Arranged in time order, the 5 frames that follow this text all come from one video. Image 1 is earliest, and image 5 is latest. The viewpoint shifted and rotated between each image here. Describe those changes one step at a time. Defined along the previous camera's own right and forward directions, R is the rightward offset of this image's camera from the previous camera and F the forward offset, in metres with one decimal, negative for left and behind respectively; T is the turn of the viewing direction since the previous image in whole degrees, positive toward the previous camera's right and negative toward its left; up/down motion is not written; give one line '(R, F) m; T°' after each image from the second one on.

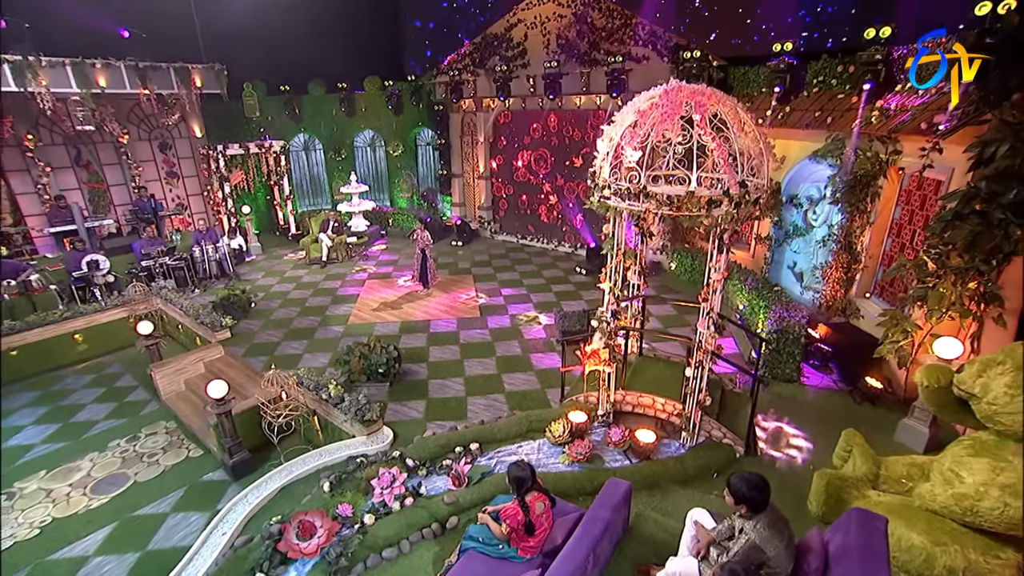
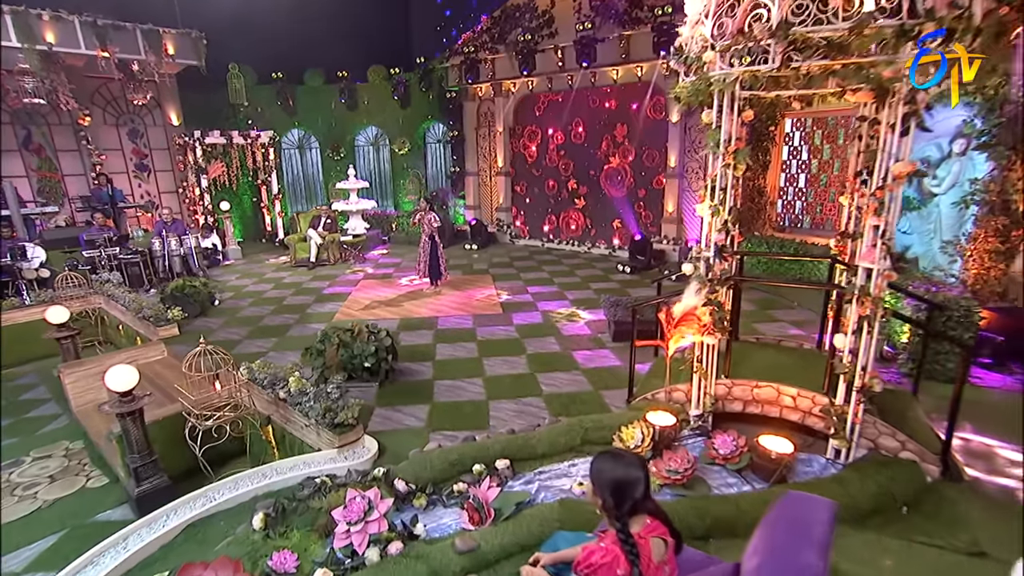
(-0.3, +2.3) m; -1°
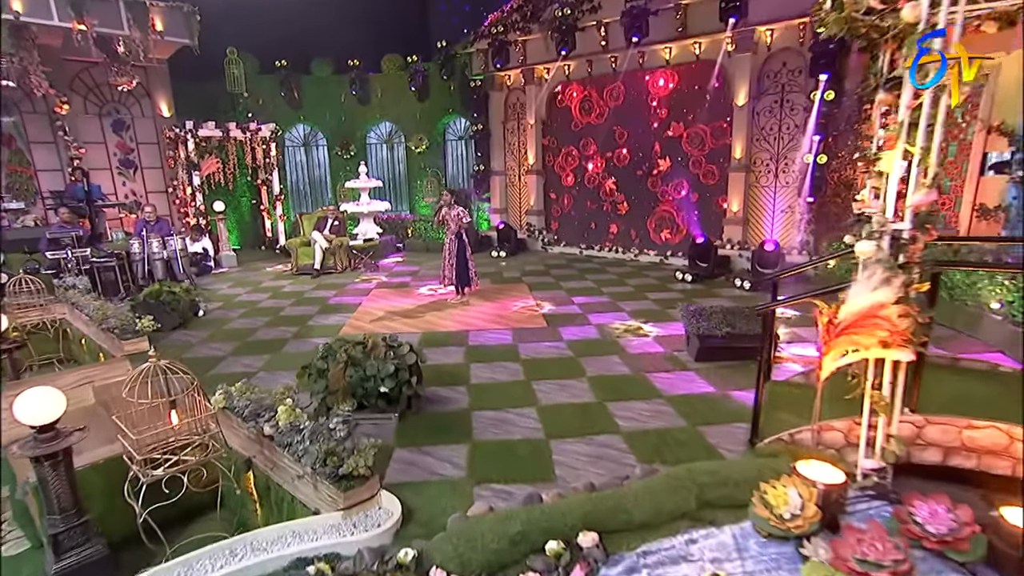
(-0.4, +1.5) m; -1°
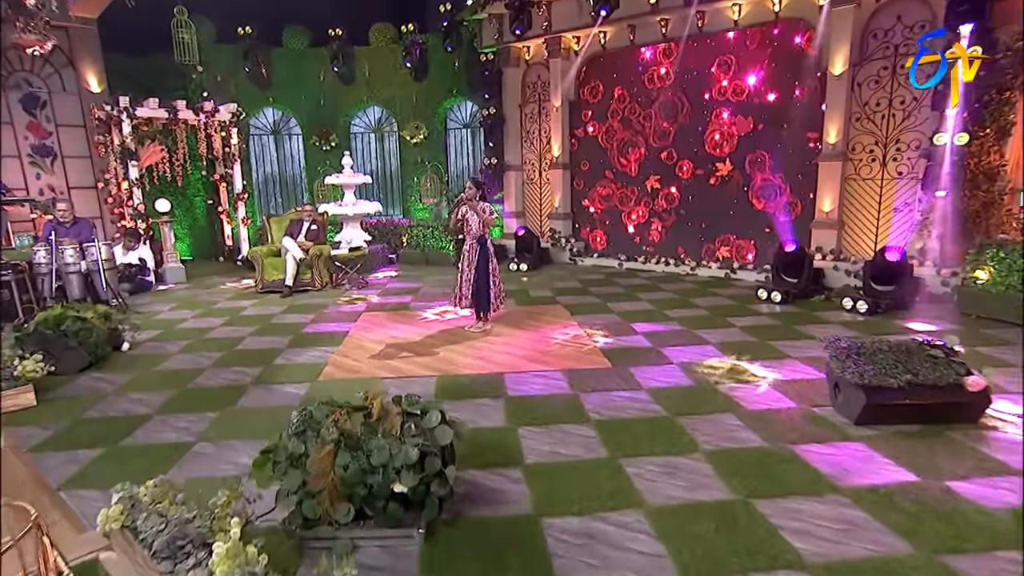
(-0.6, +1.9) m; +2°
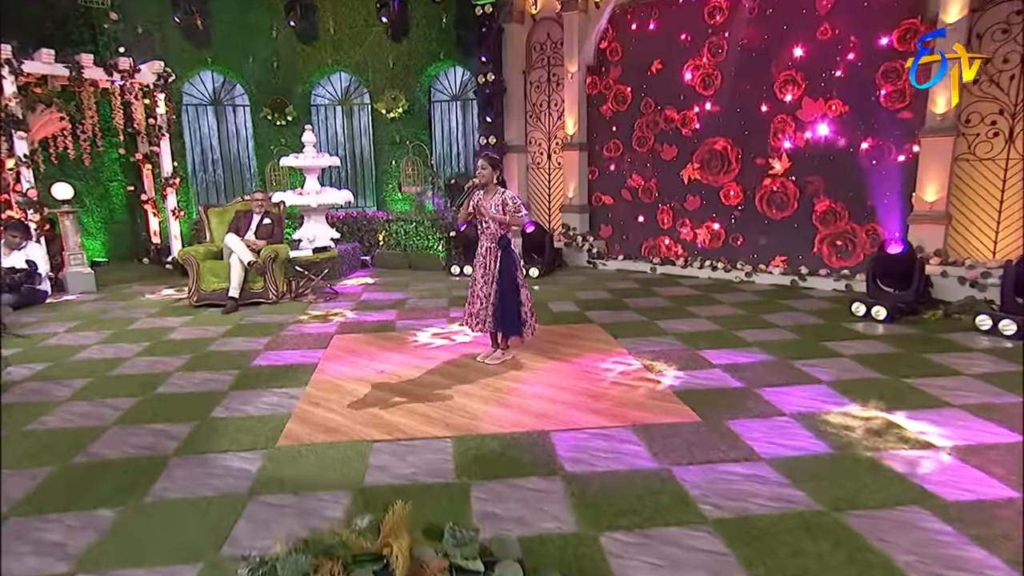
(-0.5, +1.5) m; +4°
